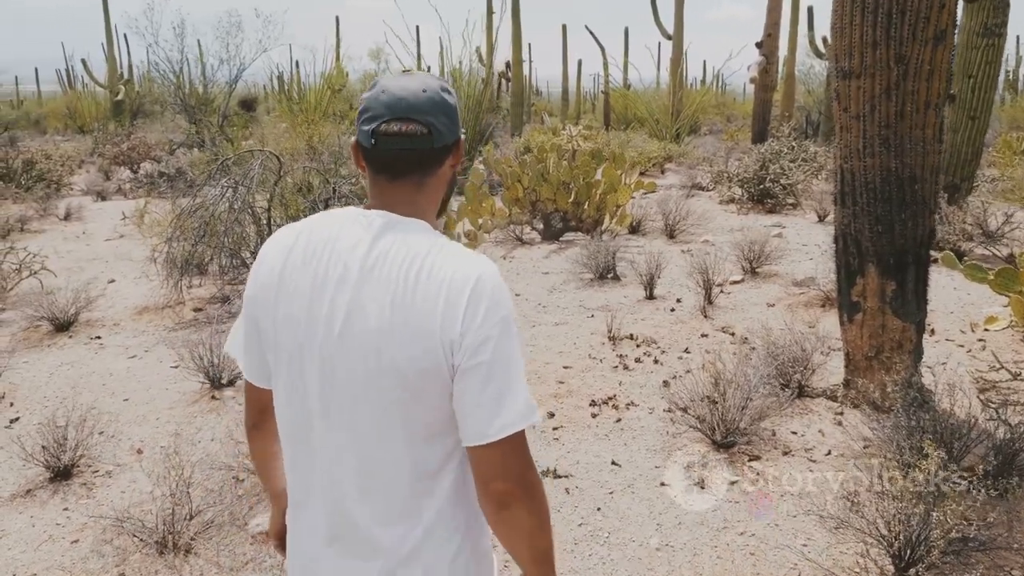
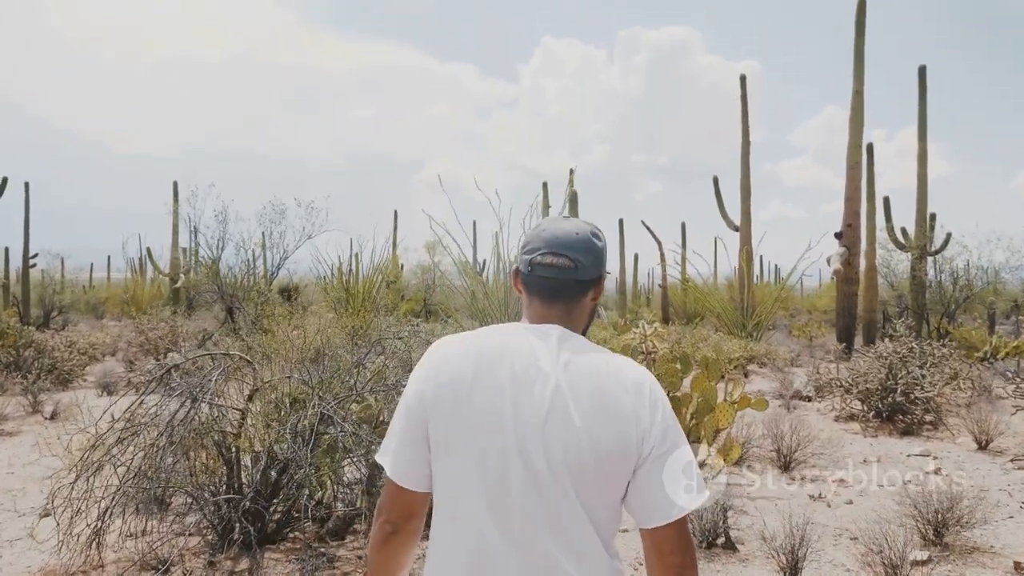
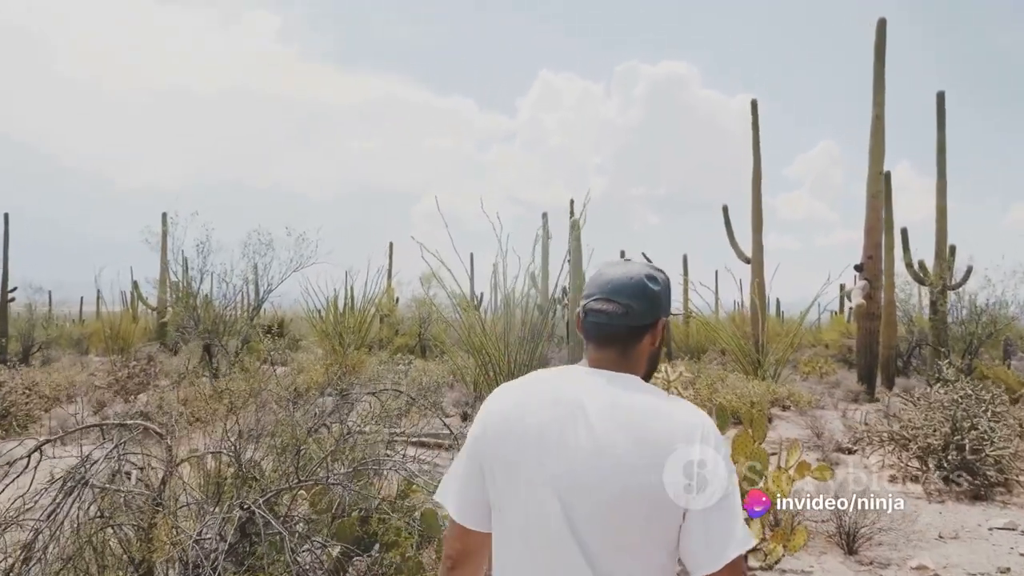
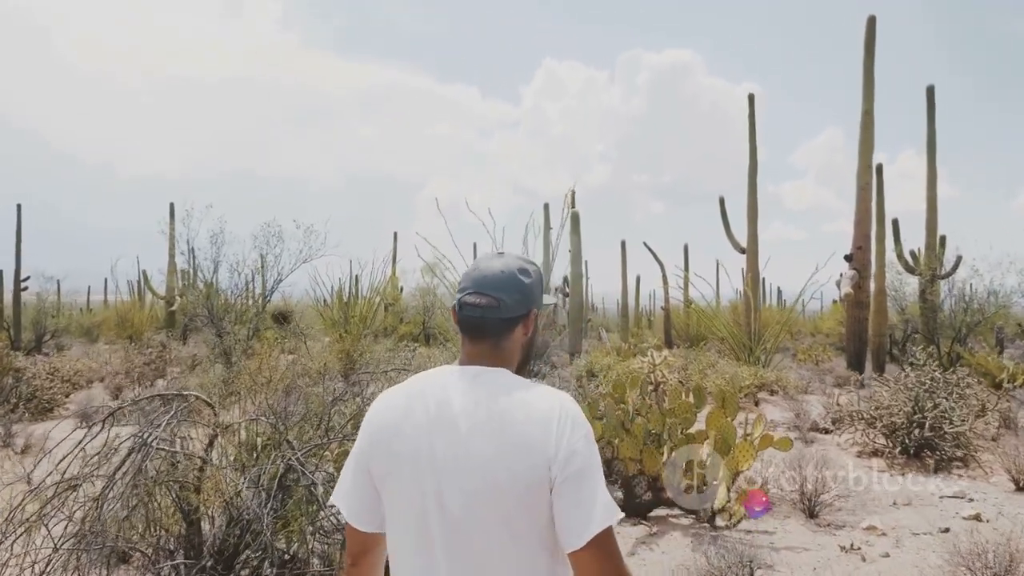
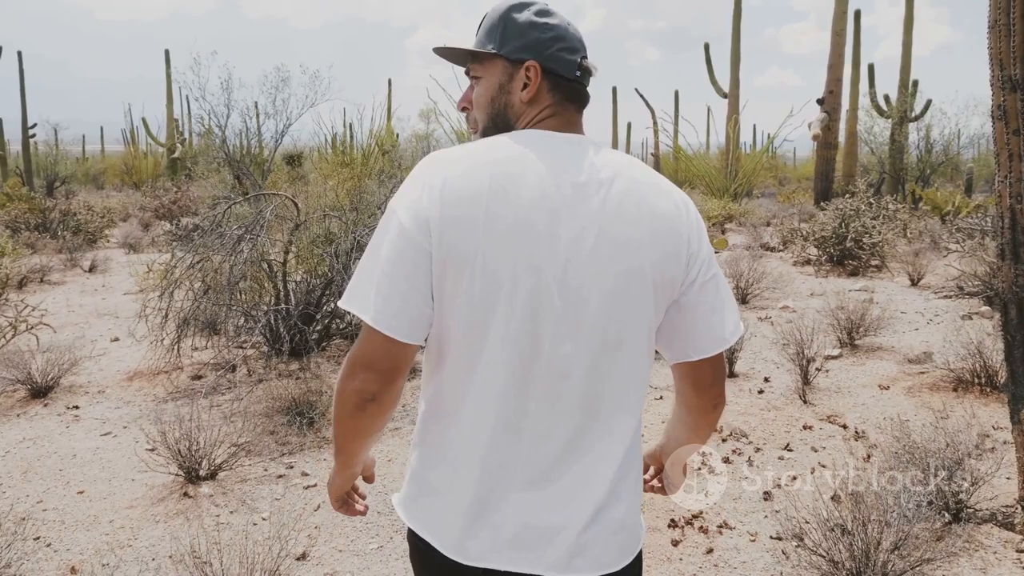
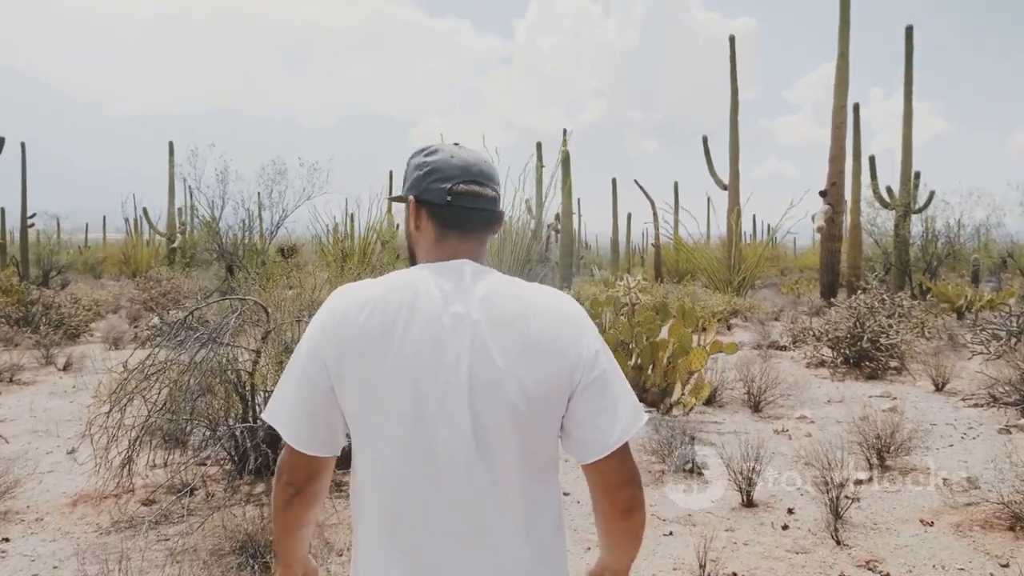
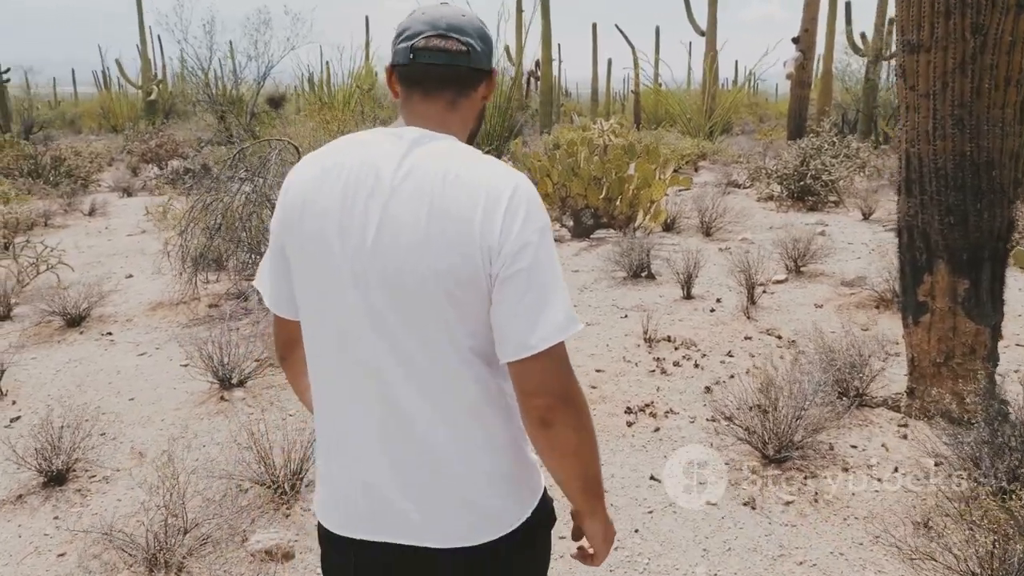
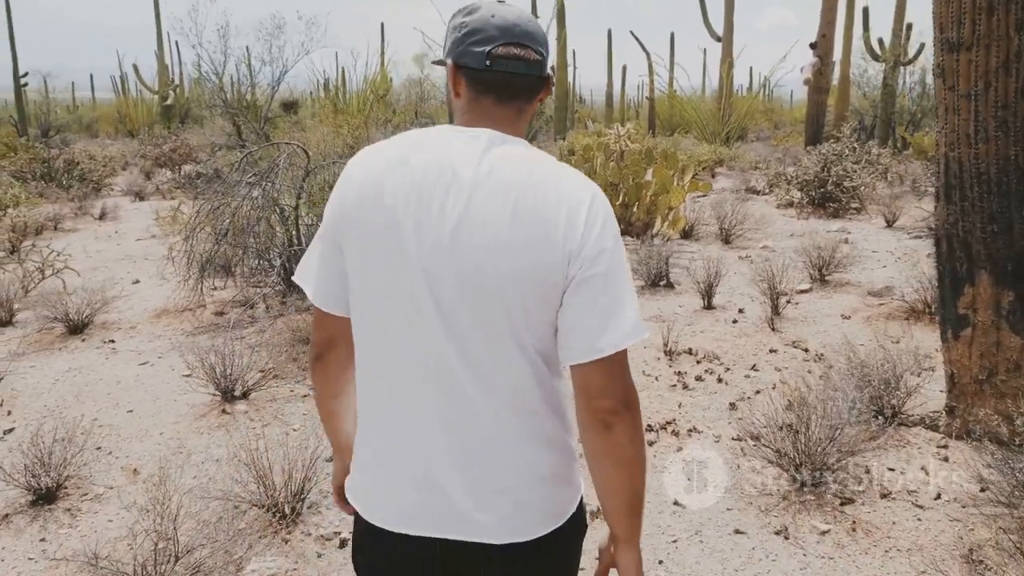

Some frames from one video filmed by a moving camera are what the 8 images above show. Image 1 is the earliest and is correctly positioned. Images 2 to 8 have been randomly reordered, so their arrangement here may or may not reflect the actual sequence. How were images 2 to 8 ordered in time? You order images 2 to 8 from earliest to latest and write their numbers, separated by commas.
7, 8, 5, 6, 2, 4, 3
